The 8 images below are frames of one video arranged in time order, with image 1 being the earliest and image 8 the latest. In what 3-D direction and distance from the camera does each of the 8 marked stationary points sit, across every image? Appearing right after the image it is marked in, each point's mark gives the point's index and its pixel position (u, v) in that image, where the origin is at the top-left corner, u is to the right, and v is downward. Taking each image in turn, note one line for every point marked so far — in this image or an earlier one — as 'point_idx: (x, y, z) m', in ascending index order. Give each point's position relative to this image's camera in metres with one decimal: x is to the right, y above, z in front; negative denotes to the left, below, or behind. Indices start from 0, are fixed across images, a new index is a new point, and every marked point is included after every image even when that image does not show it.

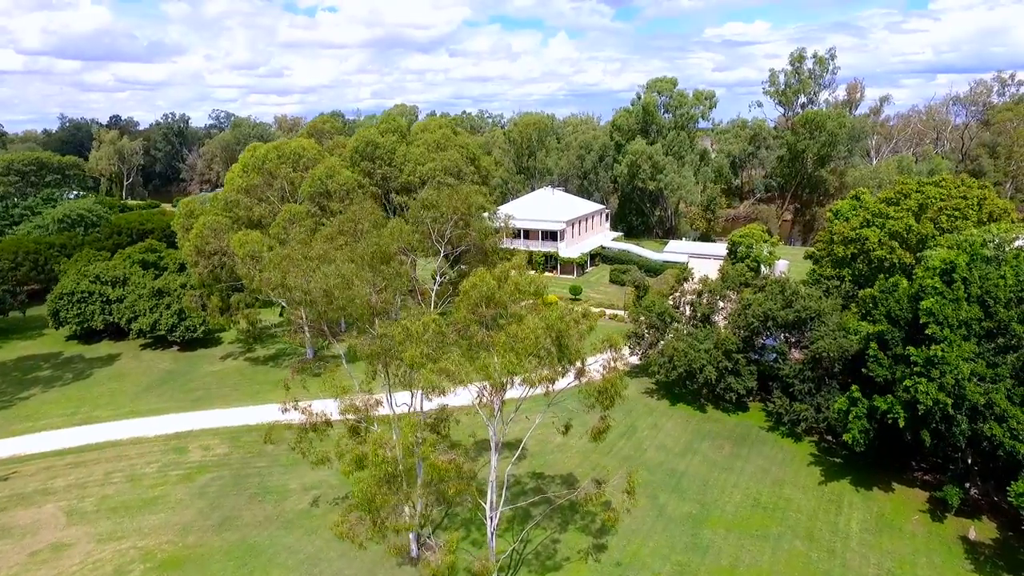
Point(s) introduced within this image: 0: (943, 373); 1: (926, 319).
0: (+12.8, -2.6, +18.4) m
1: (+13.0, -1.0, +19.4) m
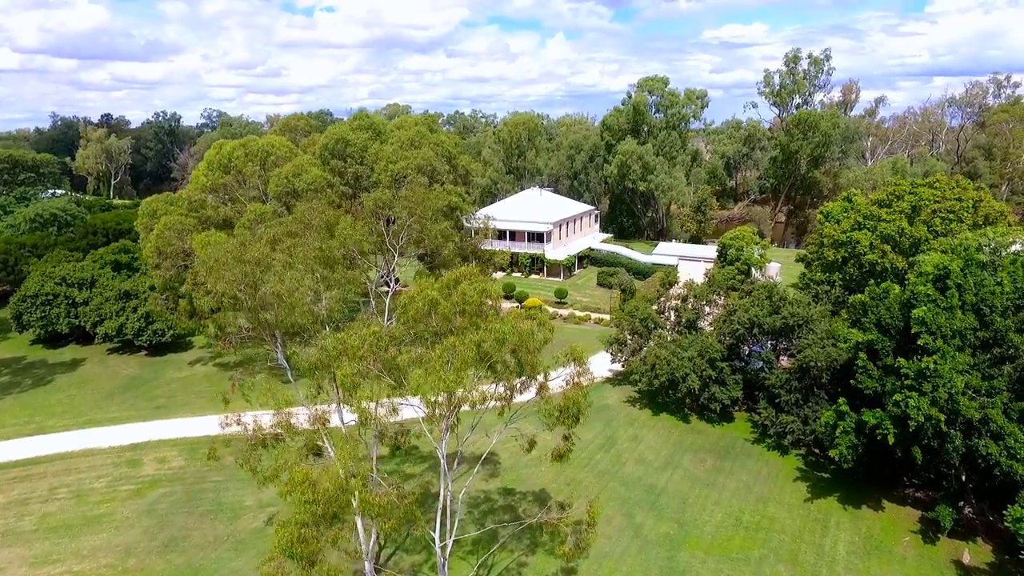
0: (+11.8, -2.8, +17.2) m
1: (+11.9, -1.2, +18.2) m
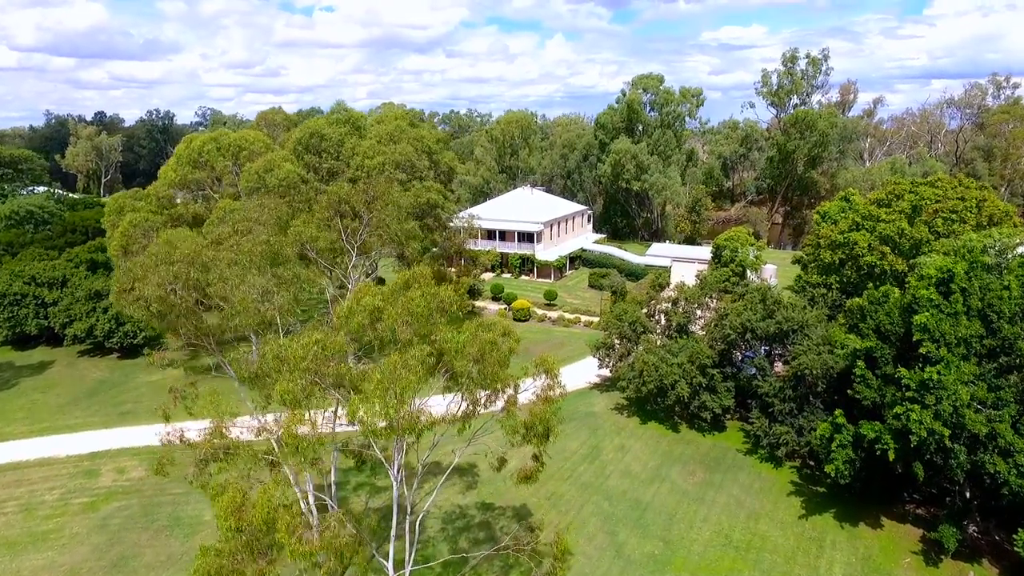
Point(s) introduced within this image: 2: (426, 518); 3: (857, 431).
0: (+11.1, -2.9, +16.0) m
1: (+11.2, -1.3, +17.0) m
2: (-2.7, -7.3, +19.7) m
3: (+10.2, -4.2, +18.3) m
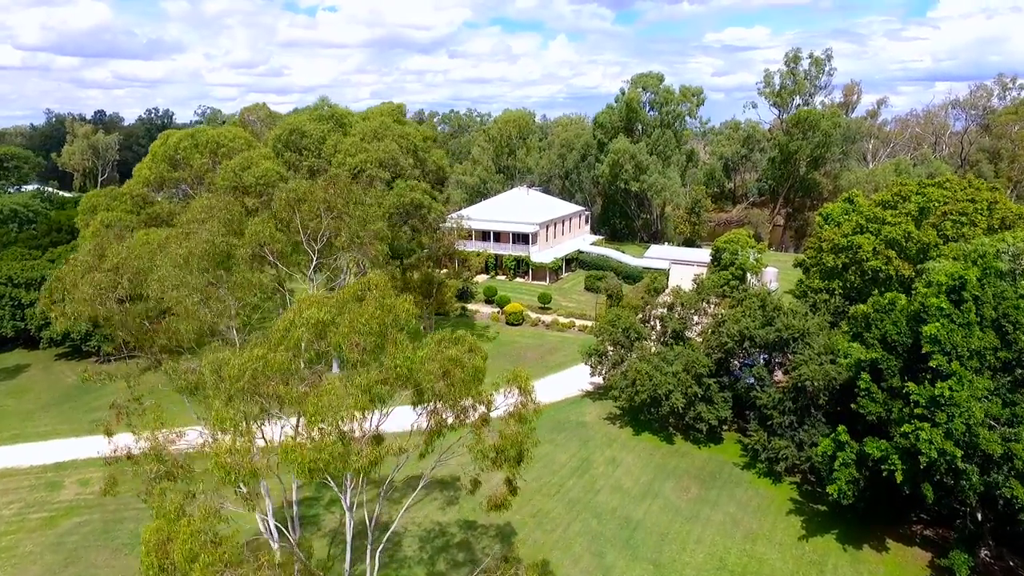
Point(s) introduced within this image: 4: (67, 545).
0: (+10.5, -3.1, +14.8) m
1: (+10.7, -1.5, +15.8) m
2: (-3.3, -7.5, +18.6) m
3: (+9.6, -4.4, +17.1) m
4: (-13.2, -7.6, +18.4) m
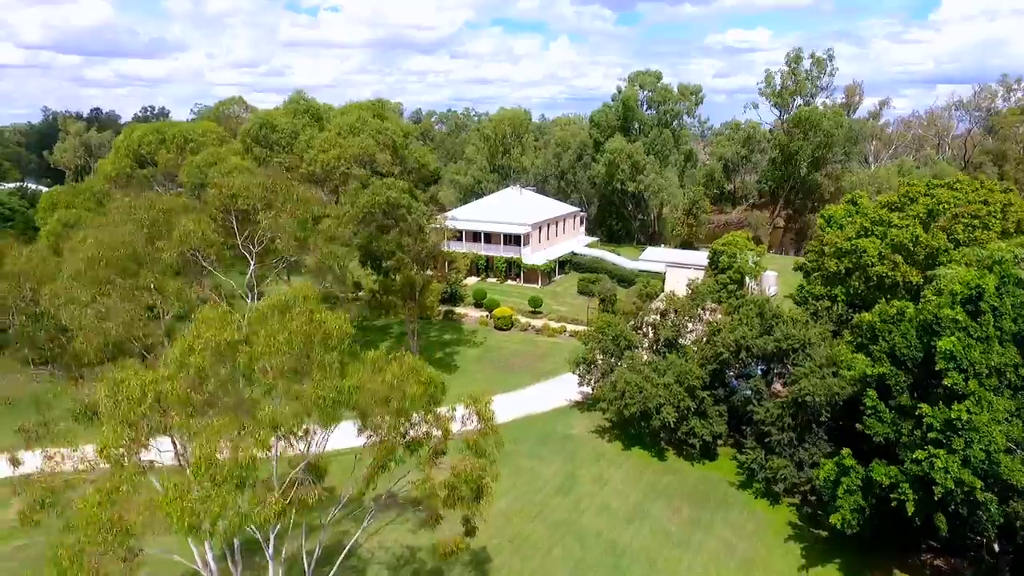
0: (+9.8, -3.3, +13.3) m
1: (+10.0, -1.8, +14.3) m
2: (-4.0, -7.6, +17.1) m
3: (+9.0, -4.7, +15.6) m
4: (-13.9, -7.7, +16.9) m
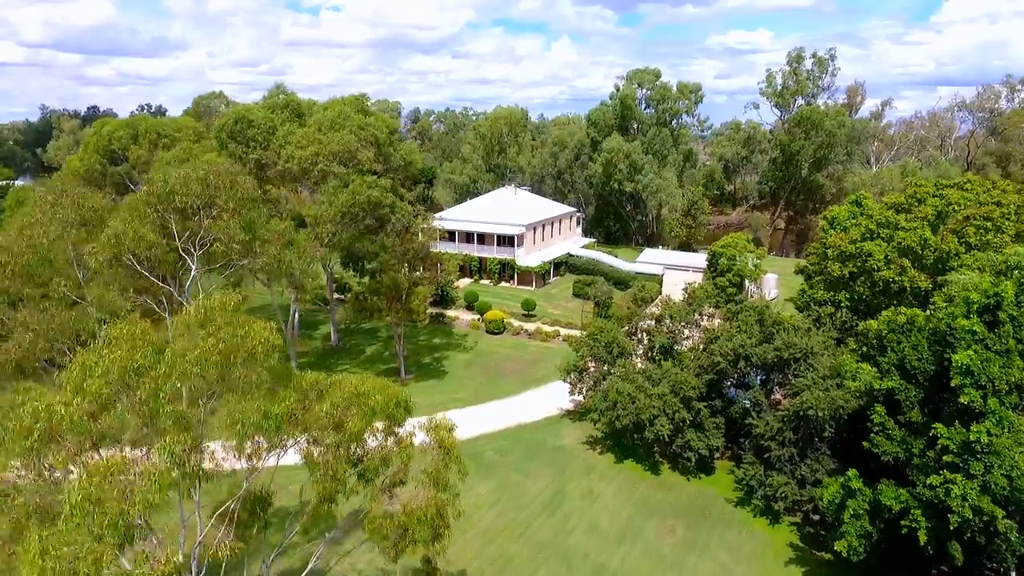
0: (+9.3, -3.5, +12.2) m
1: (+9.5, -2.0, +13.2) m
2: (-4.5, -7.8, +15.9) m
3: (+8.5, -4.9, +14.5) m
4: (-14.4, -7.8, +15.8) m
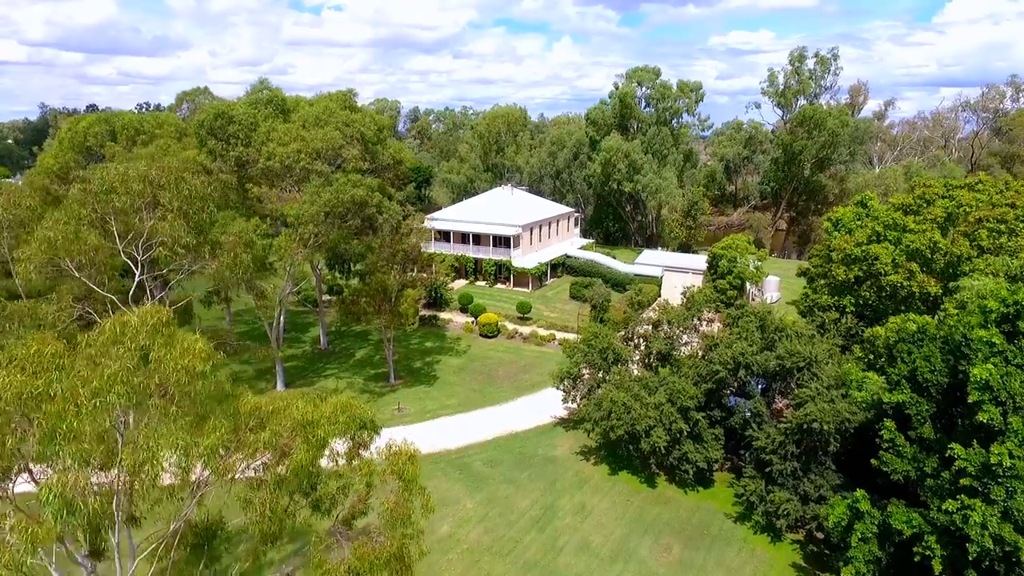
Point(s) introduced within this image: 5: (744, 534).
0: (+9.0, -3.7, +11.2) m
1: (+9.2, -2.1, +12.2) m
2: (-4.9, -7.9, +15.0) m
3: (+8.1, -5.0, +13.5) m
4: (-14.8, -7.9, +14.8) m
5: (+6.8, -7.2, +18.1) m
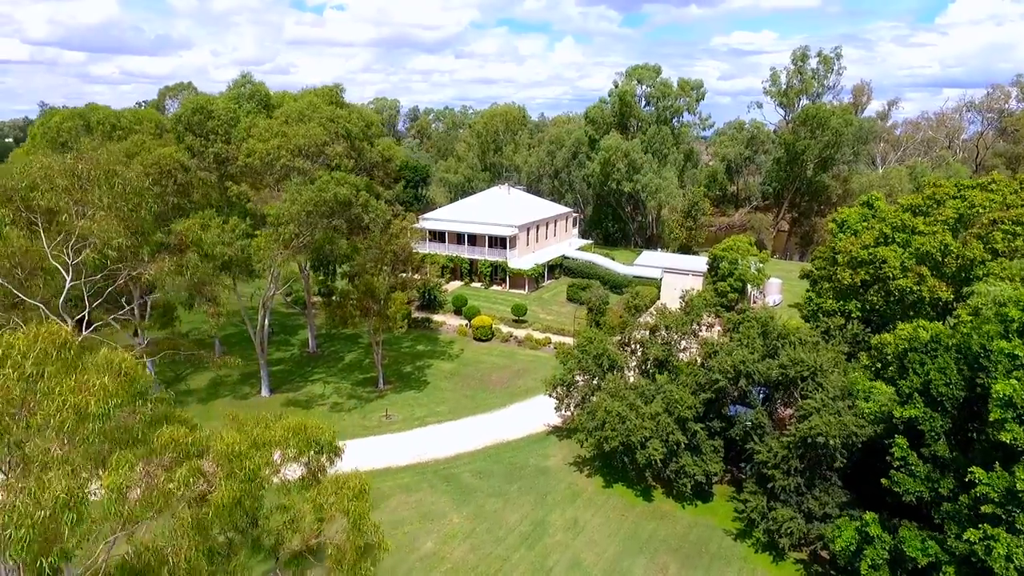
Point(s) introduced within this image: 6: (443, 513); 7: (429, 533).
0: (+8.6, -3.8, +10.2) m
1: (+8.8, -2.3, +11.2) m
2: (-5.2, -8.0, +14.1) m
3: (+7.7, -5.1, +12.5) m
4: (-15.1, -8.0, +13.9) m
5: (+6.4, -7.3, +17.1) m
6: (-2.1, -6.9, +19.1) m
7: (-2.4, -7.2, +18.1) m
